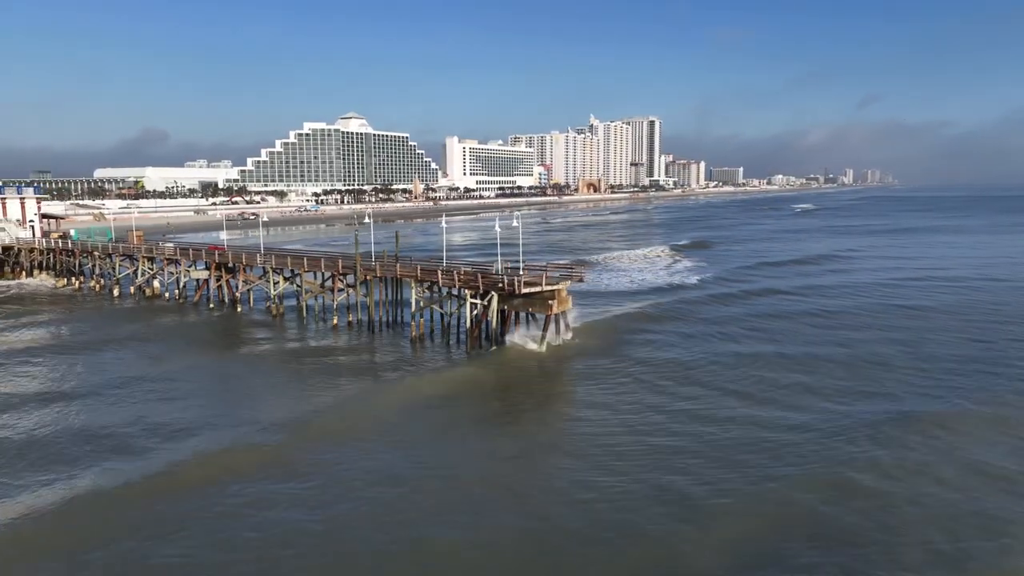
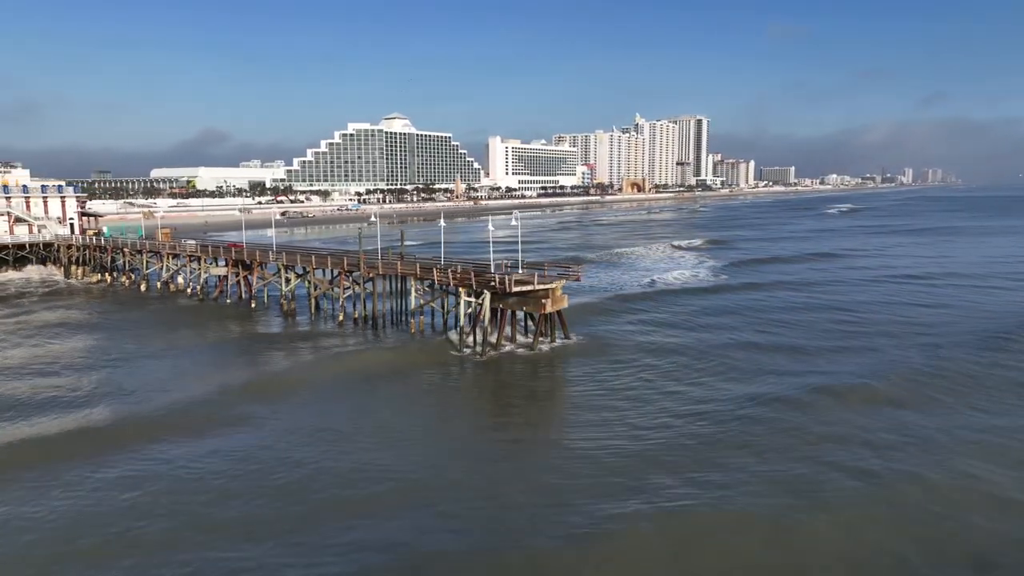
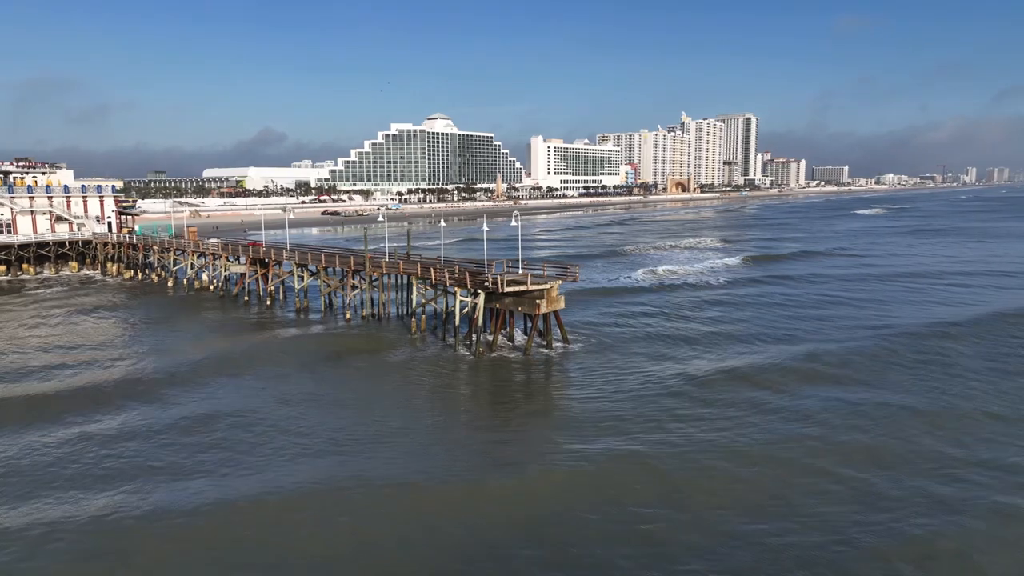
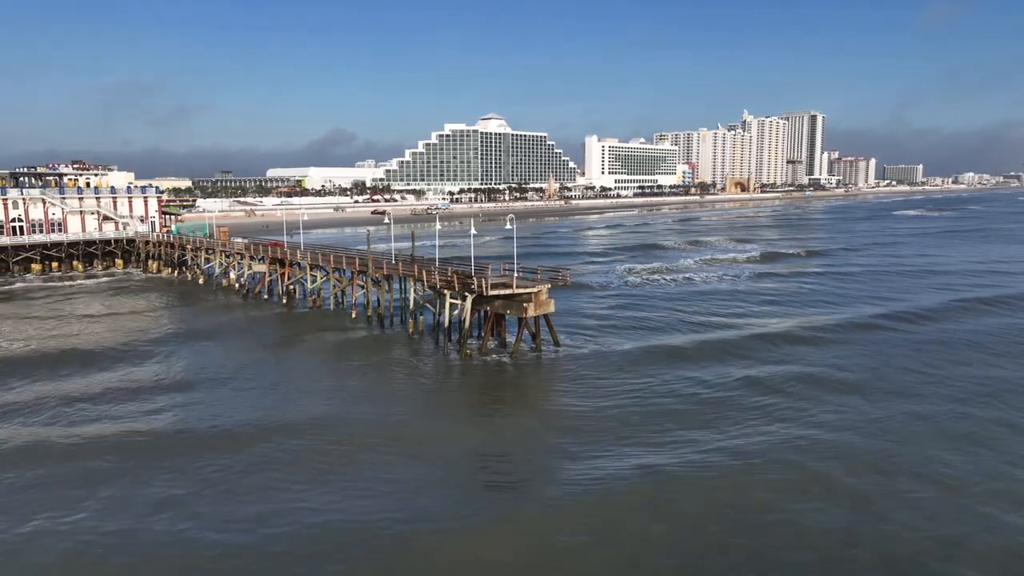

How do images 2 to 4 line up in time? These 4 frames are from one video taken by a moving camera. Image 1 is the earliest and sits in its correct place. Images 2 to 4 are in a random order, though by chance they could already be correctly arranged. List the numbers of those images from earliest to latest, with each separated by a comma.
2, 3, 4
